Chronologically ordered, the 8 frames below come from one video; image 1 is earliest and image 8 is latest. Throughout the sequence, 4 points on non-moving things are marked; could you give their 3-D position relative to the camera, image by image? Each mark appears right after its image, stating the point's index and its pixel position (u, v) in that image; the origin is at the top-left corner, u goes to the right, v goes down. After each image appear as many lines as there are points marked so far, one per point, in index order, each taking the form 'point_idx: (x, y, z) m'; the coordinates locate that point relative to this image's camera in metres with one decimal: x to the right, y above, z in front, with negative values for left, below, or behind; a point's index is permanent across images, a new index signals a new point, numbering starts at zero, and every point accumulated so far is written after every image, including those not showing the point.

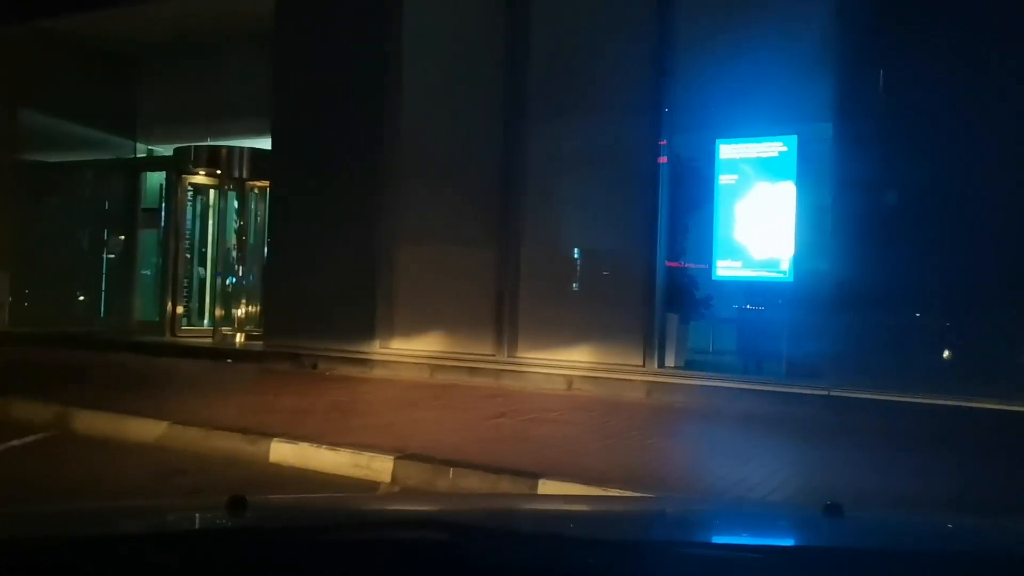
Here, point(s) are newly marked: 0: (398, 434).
0: (-1.0, -1.3, +7.6) m
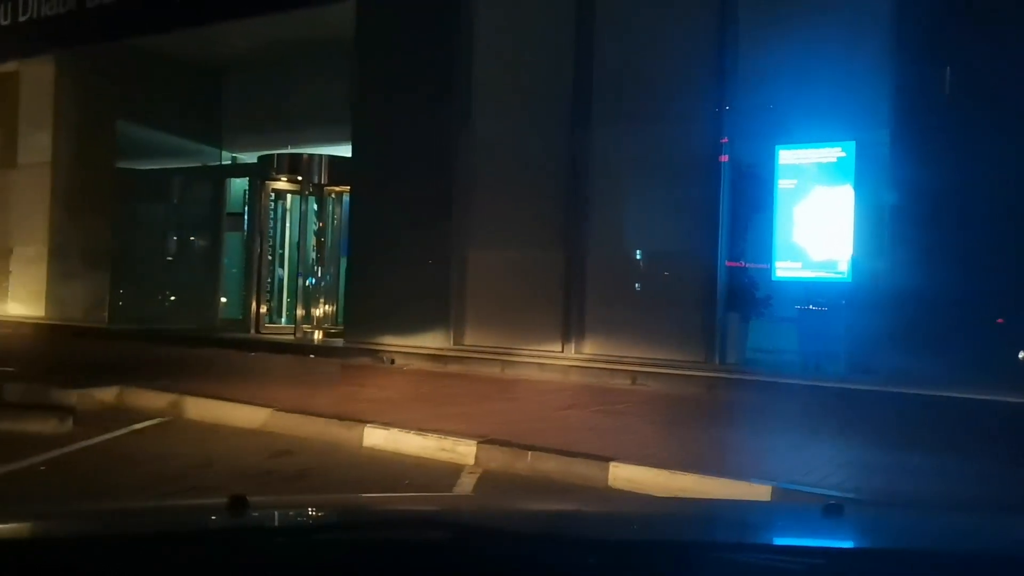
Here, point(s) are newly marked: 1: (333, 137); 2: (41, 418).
0: (-0.3, -1.3, +8.2) m
1: (-3.4, +3.0, +16.2) m
2: (-4.4, -1.2, +7.7) m
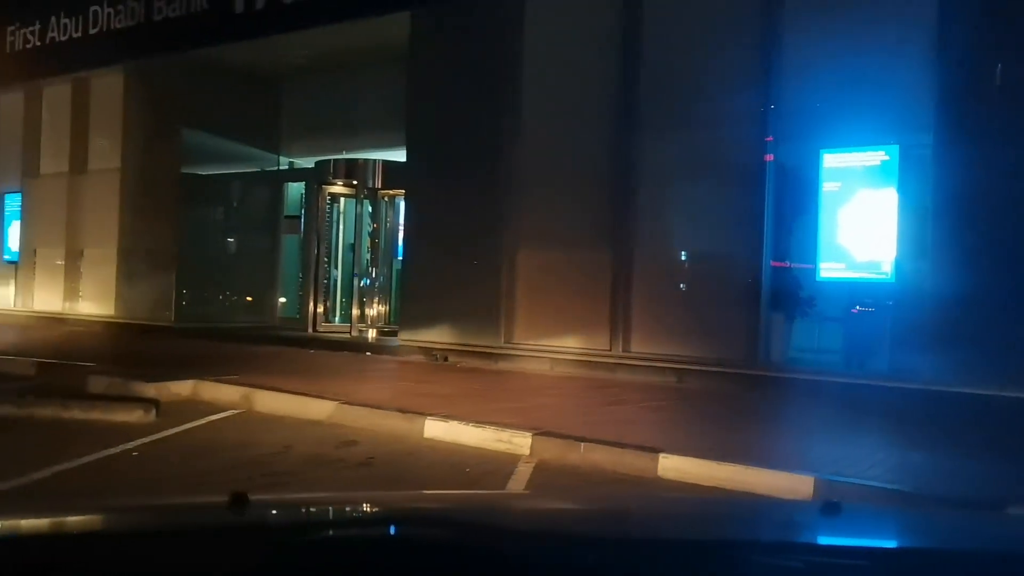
0: (+0.2, -1.3, +8.6) m
1: (-2.5, +3.0, +16.8) m
2: (-3.9, -1.2, +8.3) m
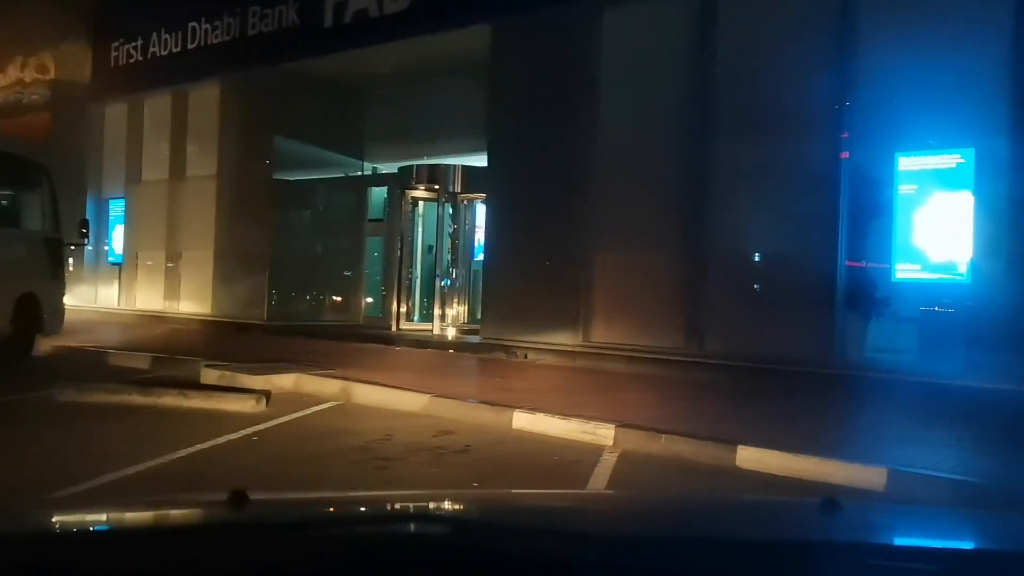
0: (+1.1, -1.3, +9.1) m
1: (-1.0, +3.0, +17.4) m
2: (-3.0, -1.2, +9.1) m
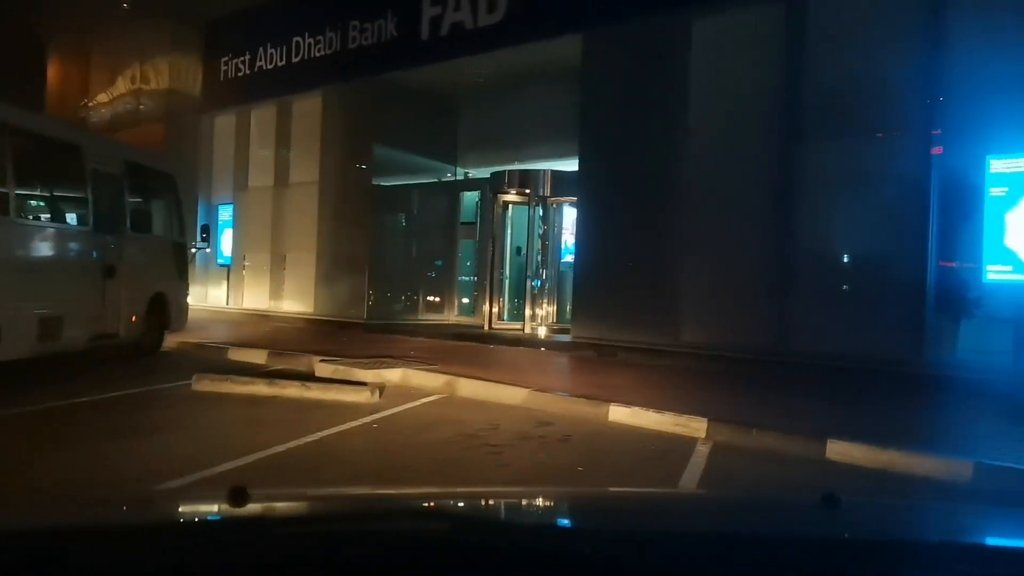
0: (+2.2, -1.3, +9.5) m
1: (+0.9, +3.0, +17.9) m
2: (-1.9, -1.2, +9.9) m
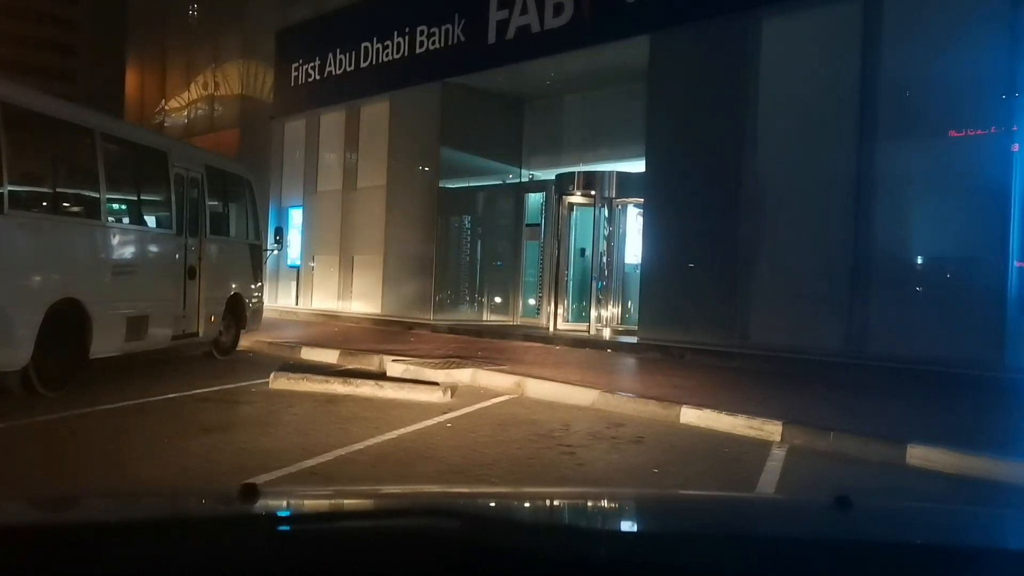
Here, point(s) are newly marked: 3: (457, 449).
0: (+3.0, -1.4, +9.4) m
1: (+2.3, +3.0, +17.9) m
2: (-1.0, -1.2, +10.1) m
3: (-0.5, -1.5, +7.7) m
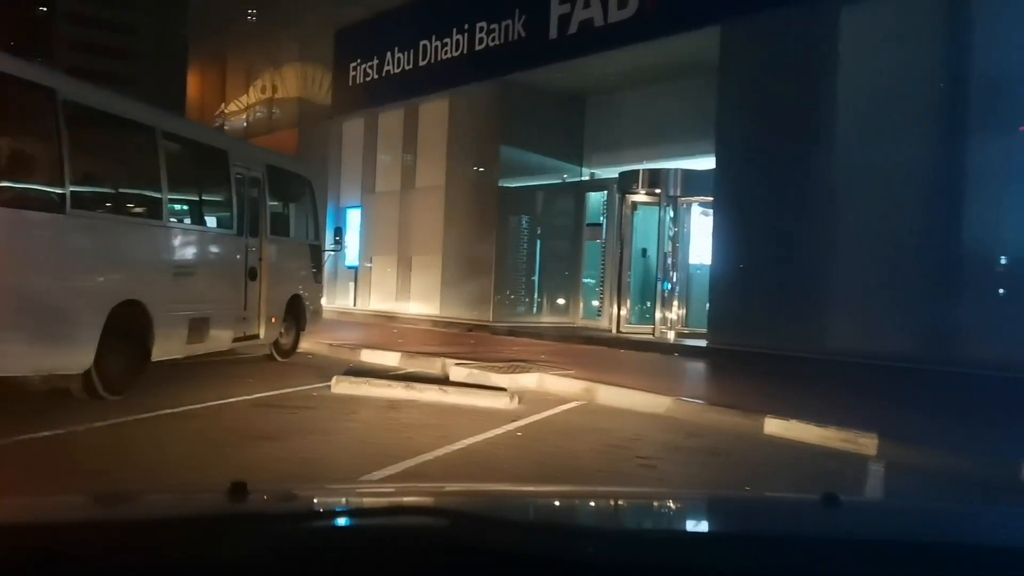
0: (+3.7, -1.4, +8.7) m
1: (+3.6, +2.9, +17.3) m
2: (-0.2, -1.3, +9.7) m
3: (+0.1, -1.5, +7.3) m
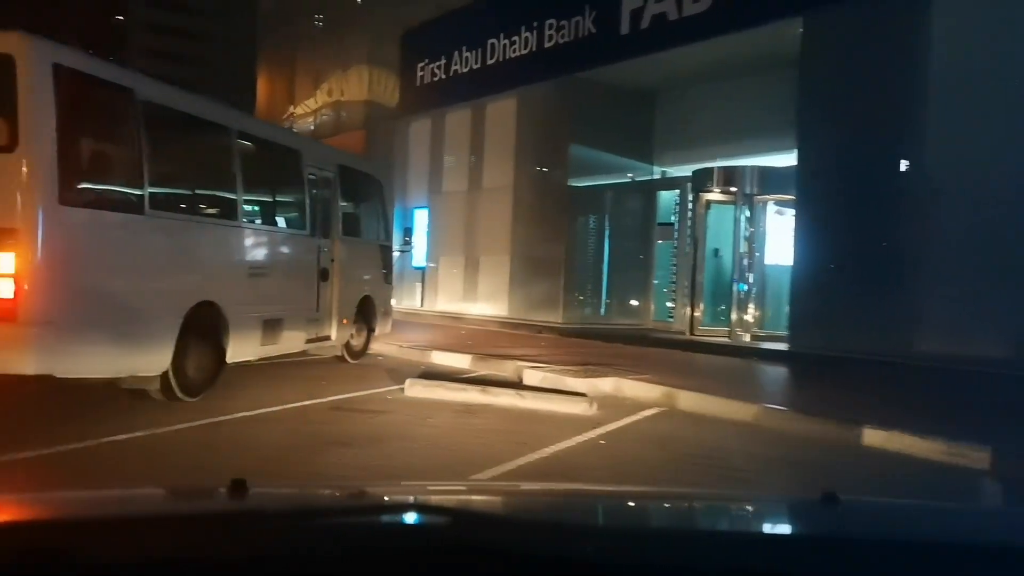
0: (+4.5, -1.4, +8.1) m
1: (+5.1, +2.9, +16.7) m
2: (+0.6, -1.3, +9.4) m
3: (+0.8, -1.5, +7.0) m
